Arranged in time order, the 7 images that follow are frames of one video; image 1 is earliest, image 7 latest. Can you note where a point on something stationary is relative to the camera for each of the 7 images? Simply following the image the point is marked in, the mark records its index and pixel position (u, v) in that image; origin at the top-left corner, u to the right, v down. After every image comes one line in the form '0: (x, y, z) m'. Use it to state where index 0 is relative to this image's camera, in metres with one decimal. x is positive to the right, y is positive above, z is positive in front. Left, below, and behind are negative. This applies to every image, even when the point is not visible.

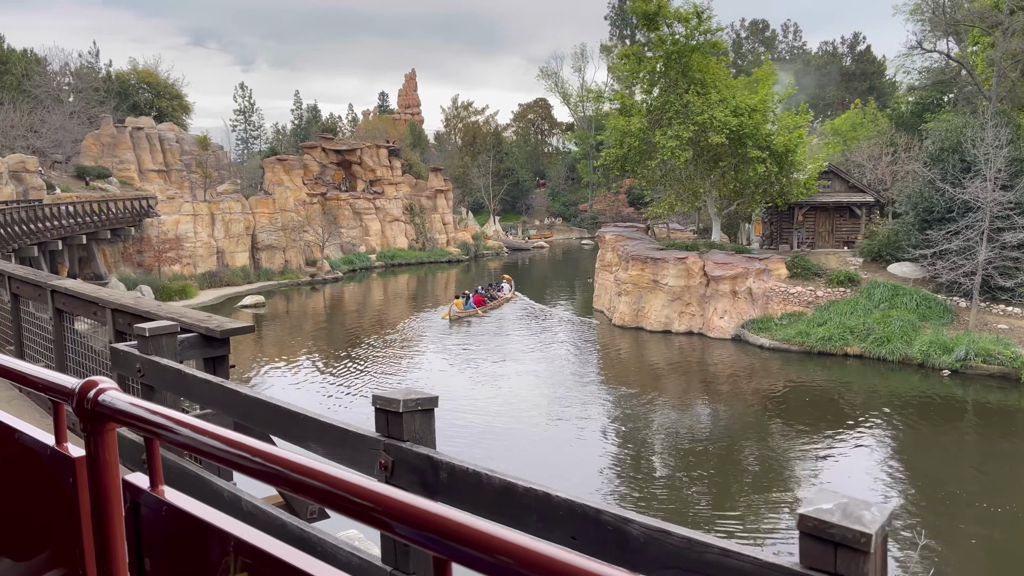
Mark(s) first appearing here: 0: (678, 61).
0: (+4.9, +6.8, +19.7) m
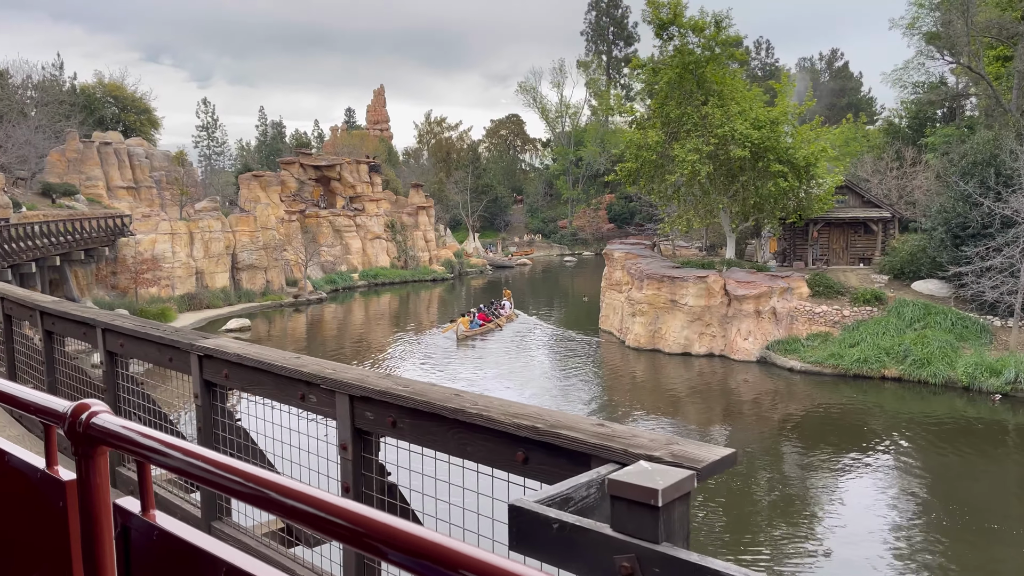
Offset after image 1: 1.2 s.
0: (+5.2, +6.2, +19.0) m
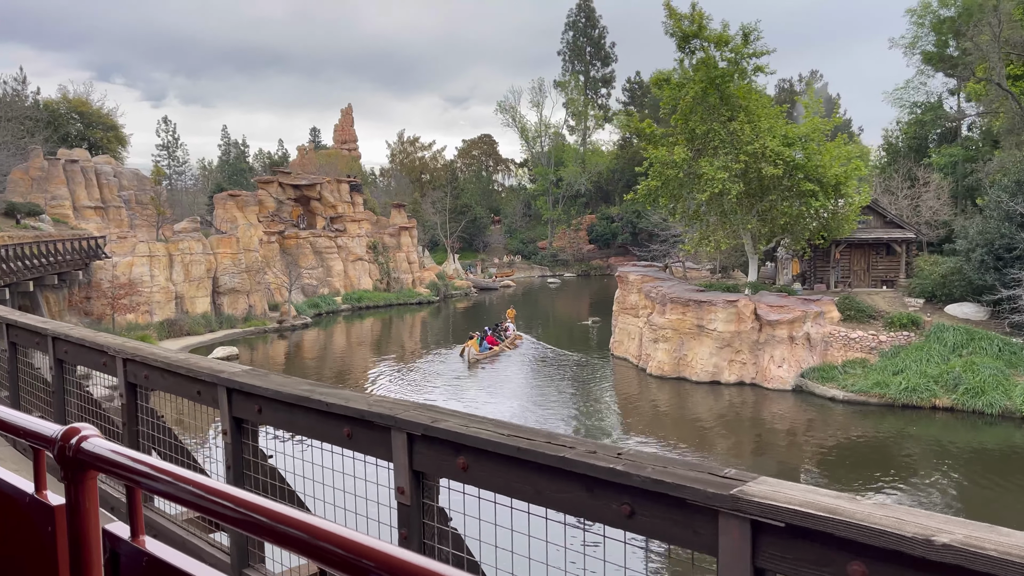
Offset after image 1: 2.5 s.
0: (+5.7, +5.5, +18.3) m
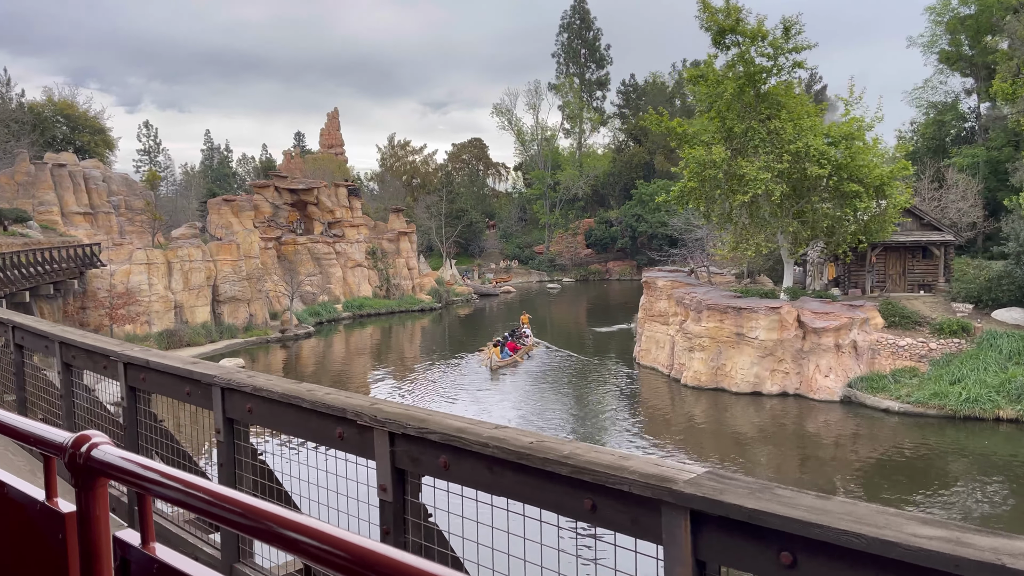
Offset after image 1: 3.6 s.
0: (+6.4, +5.4, +17.4) m
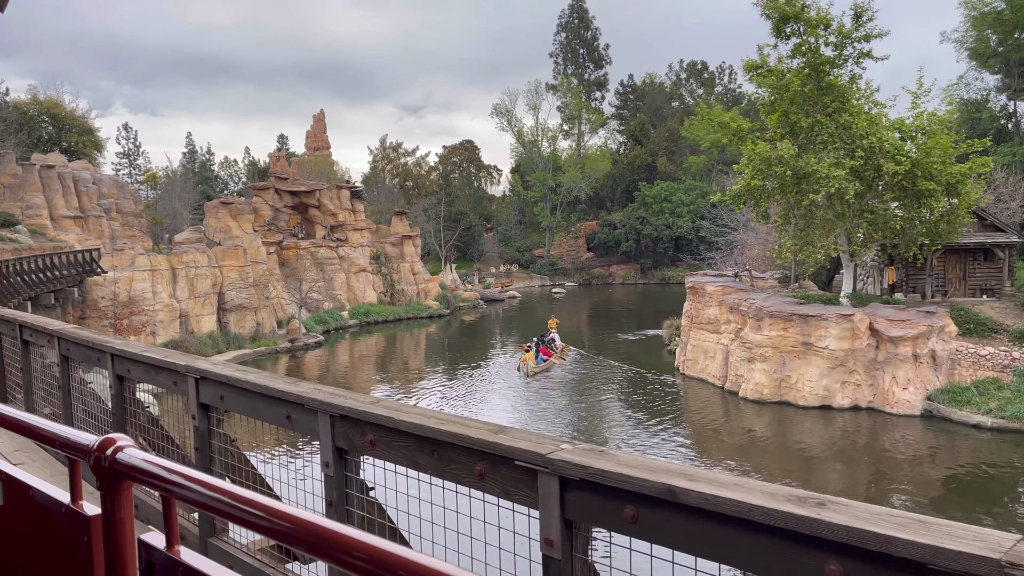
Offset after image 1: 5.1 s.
0: (+7.6, +5.2, +16.3) m
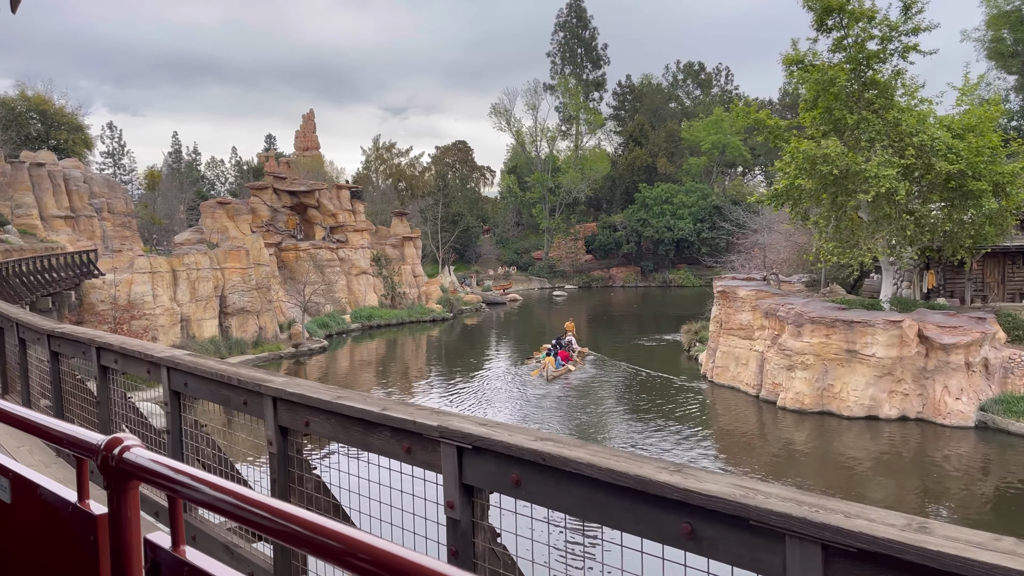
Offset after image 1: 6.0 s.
0: (+8.3, +5.1, +15.6) m
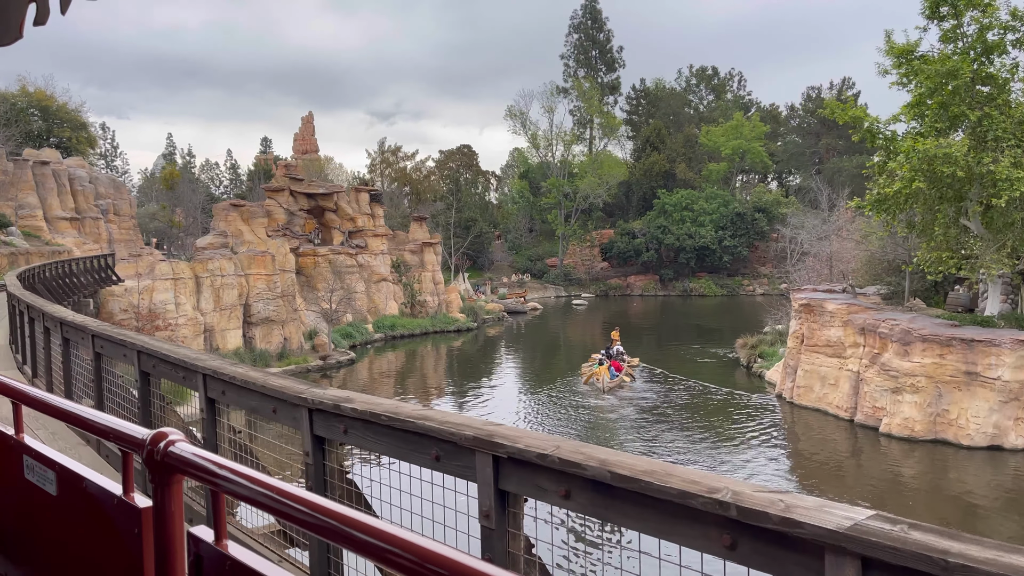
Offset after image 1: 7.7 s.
0: (+10.1, +4.8, +14.1) m
